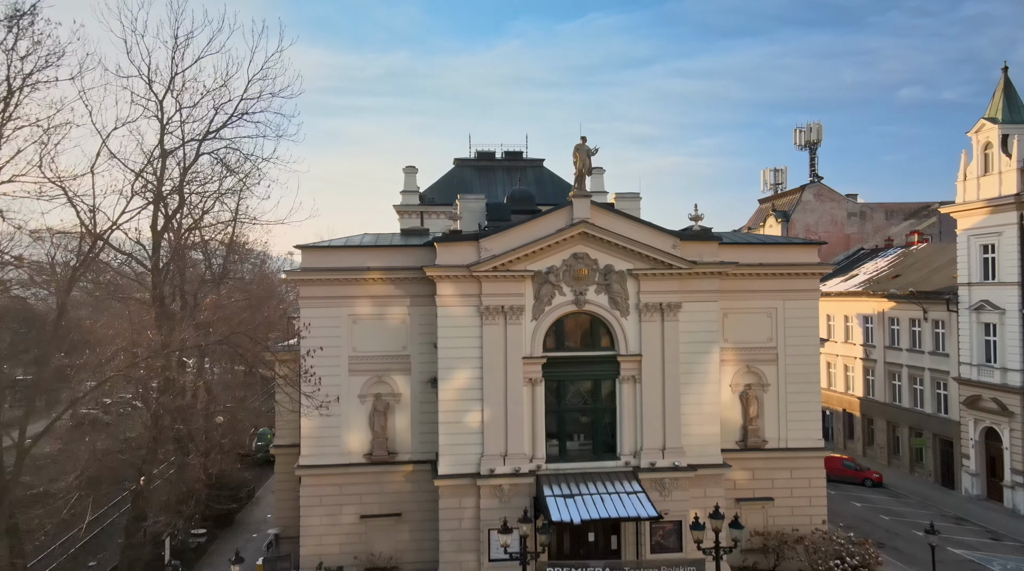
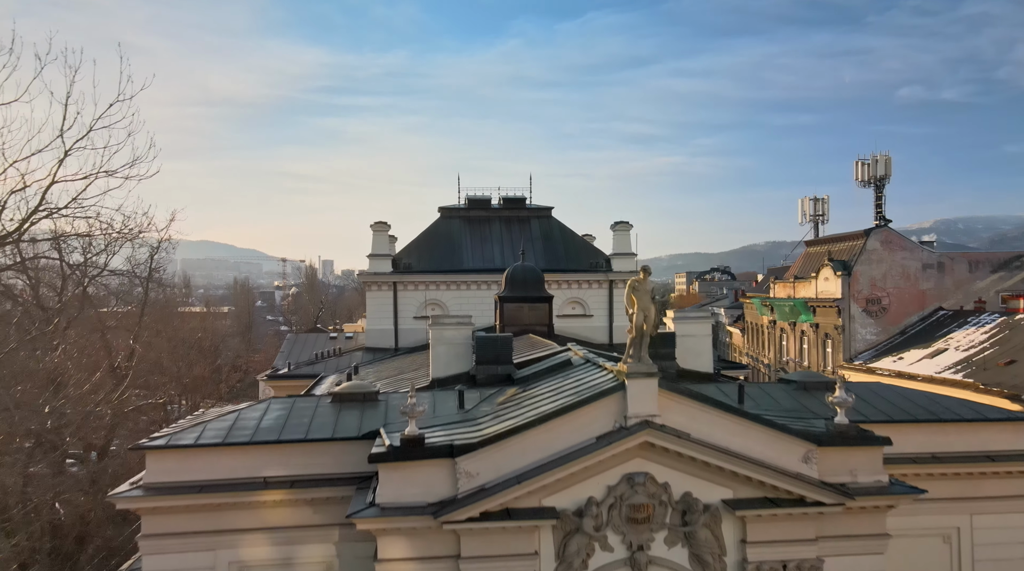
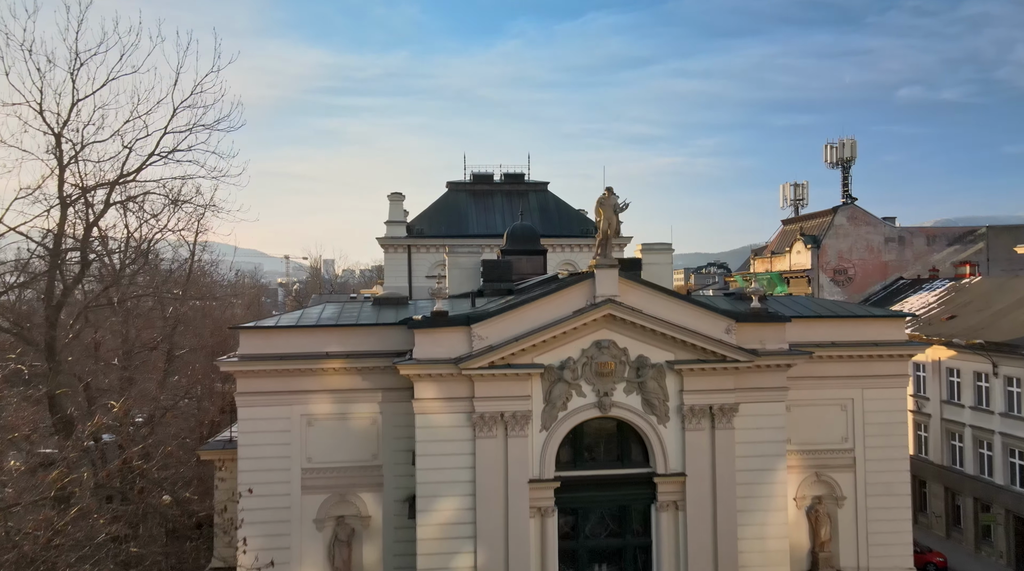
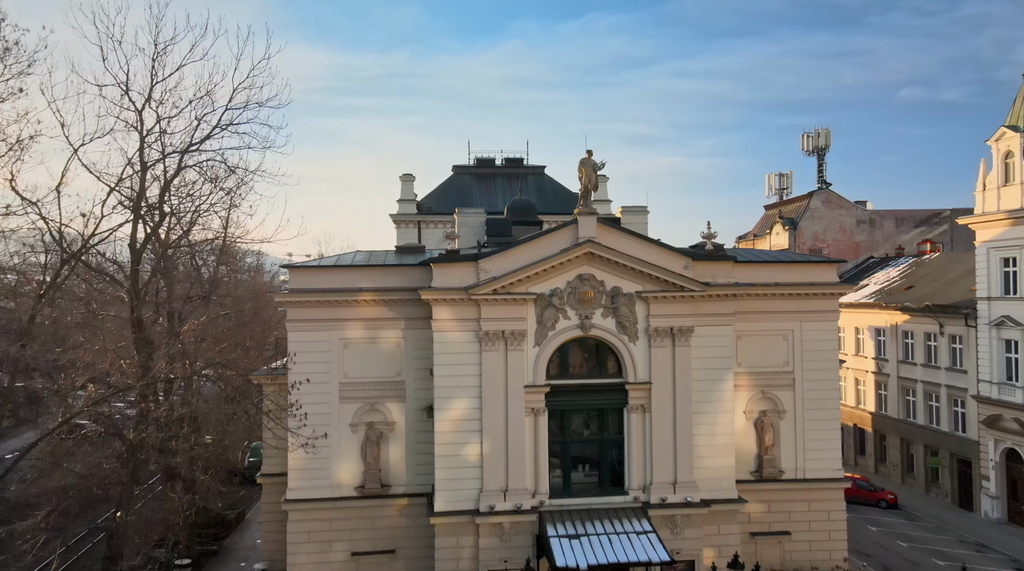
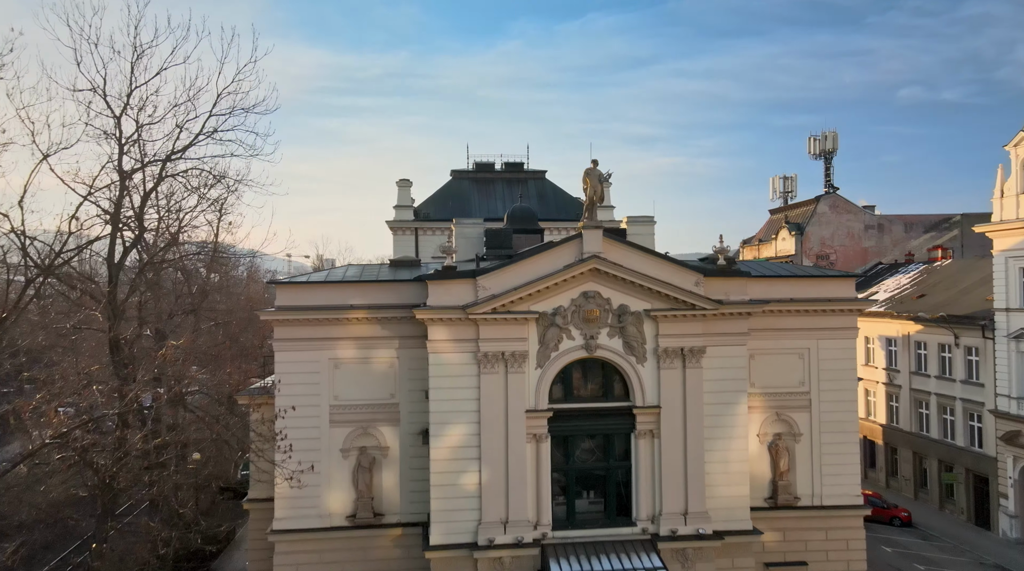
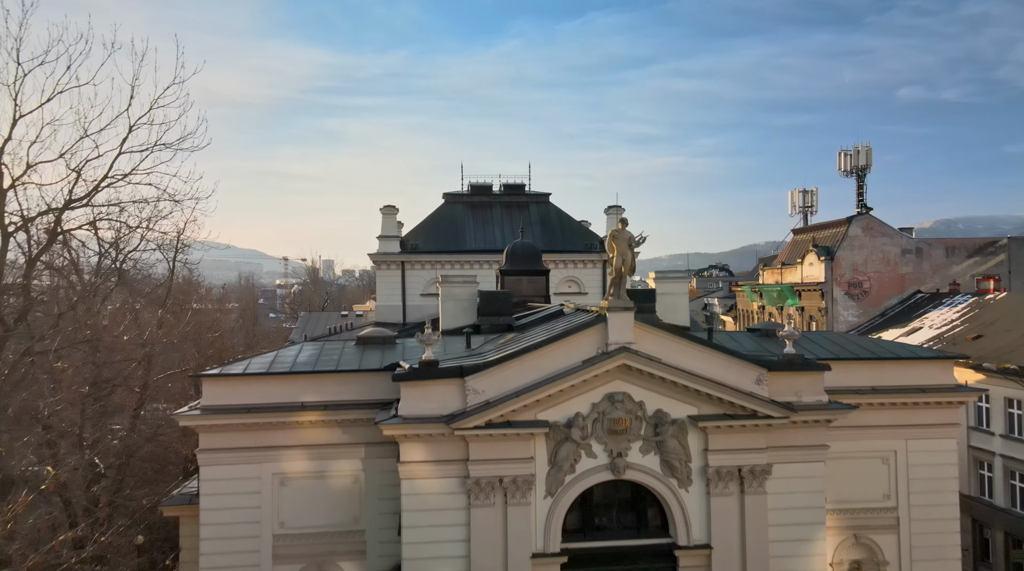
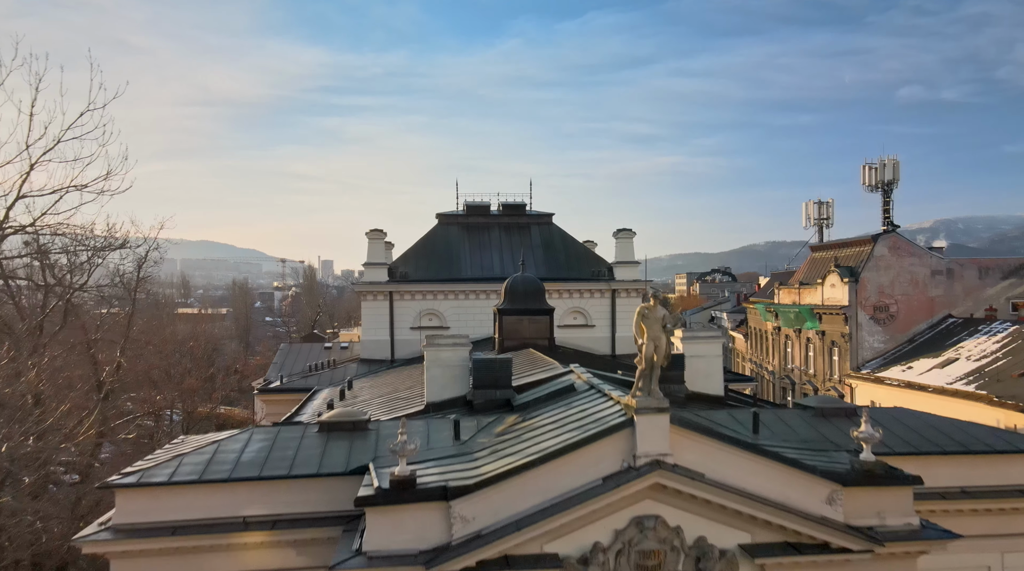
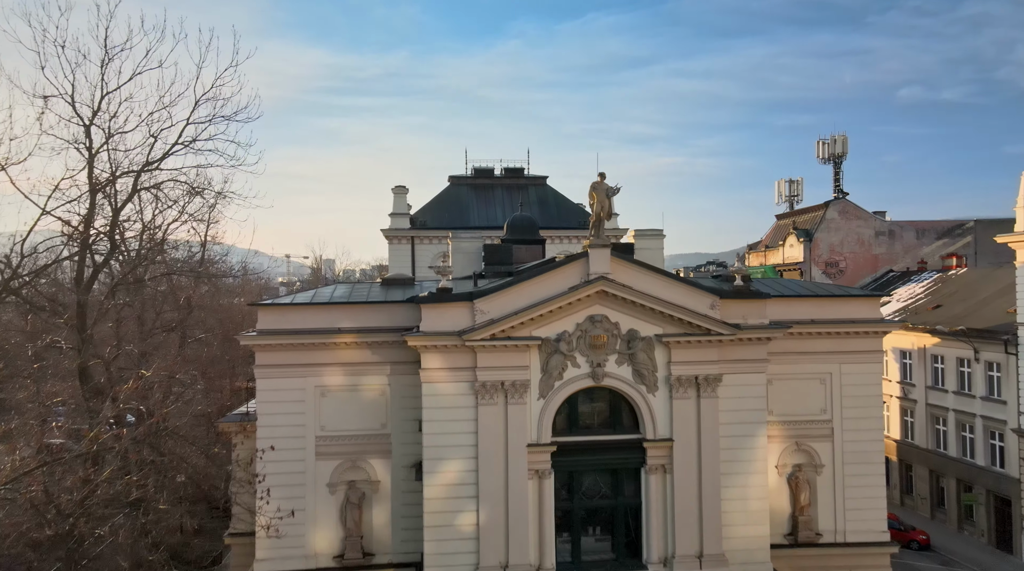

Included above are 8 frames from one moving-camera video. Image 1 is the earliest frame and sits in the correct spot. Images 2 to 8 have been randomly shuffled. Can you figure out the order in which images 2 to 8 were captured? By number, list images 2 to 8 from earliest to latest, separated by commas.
4, 5, 8, 3, 6, 2, 7
